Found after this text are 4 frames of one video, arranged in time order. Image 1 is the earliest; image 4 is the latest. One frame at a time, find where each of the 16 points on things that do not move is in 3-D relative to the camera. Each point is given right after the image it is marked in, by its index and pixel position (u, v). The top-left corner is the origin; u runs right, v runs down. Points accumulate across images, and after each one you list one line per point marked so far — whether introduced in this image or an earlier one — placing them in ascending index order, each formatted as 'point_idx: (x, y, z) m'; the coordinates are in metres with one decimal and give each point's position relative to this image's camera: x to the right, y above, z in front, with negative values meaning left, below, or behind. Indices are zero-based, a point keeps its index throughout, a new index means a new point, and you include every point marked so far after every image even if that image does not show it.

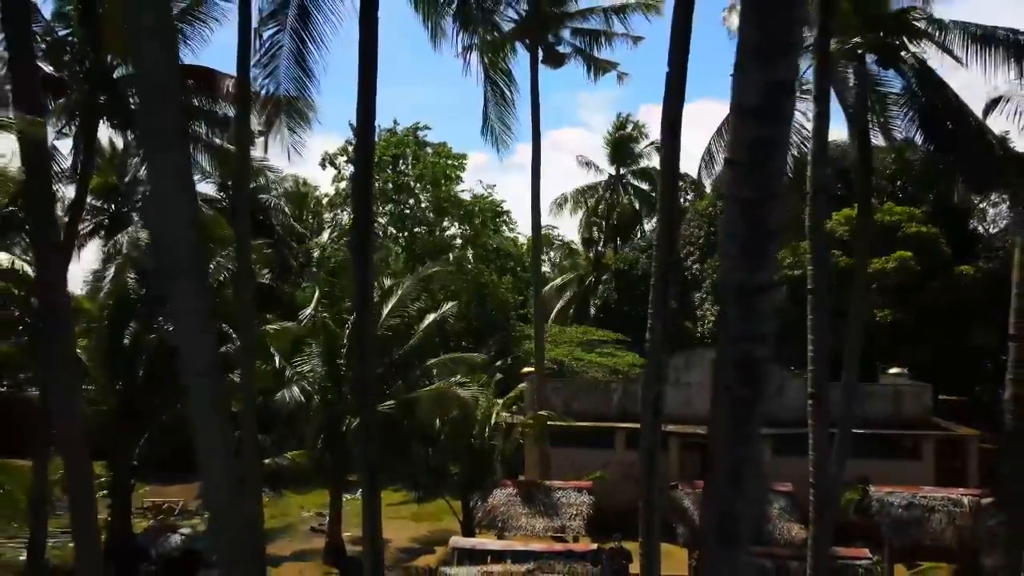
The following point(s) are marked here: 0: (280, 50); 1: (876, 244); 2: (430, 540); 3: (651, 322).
0: (-1.8, +1.8, +8.7) m
1: (+6.1, +0.7, +19.0) m
2: (-1.1, -3.3, +14.6) m
3: (+1.0, -0.3, +8.5) m
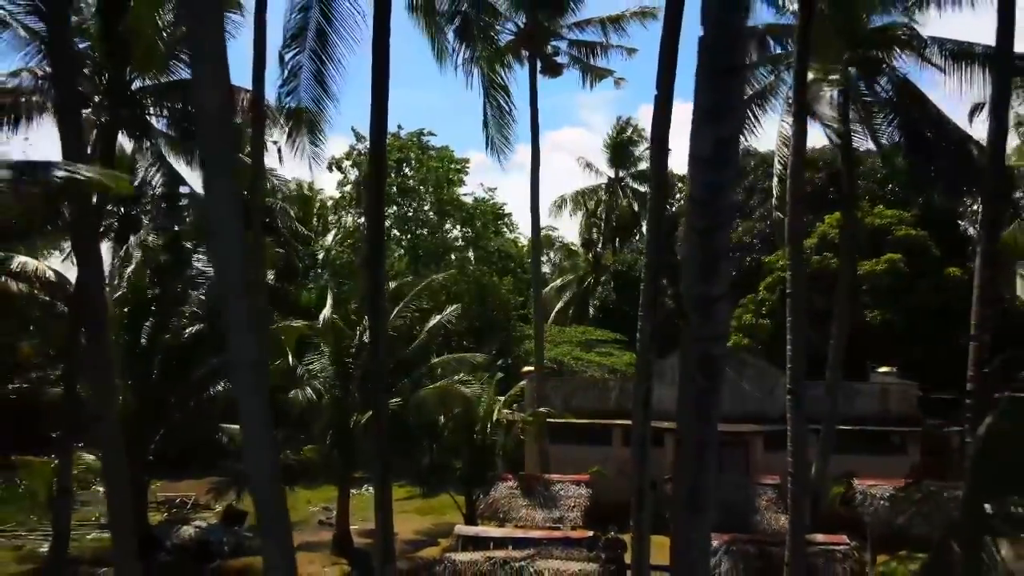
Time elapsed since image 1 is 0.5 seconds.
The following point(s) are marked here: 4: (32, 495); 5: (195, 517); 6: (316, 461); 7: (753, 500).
0: (-1.7, +1.8, +9.3) m
1: (+6.1, +0.7, +19.6) m
2: (-1.0, -3.3, +15.2) m
3: (+1.0, -0.3, +9.1) m
4: (-5.8, -2.5, +13.8) m
5: (-4.3, -3.1, +15.4) m
6: (-2.5, -2.2, +14.4) m
7: (+2.5, -2.2, +11.6) m
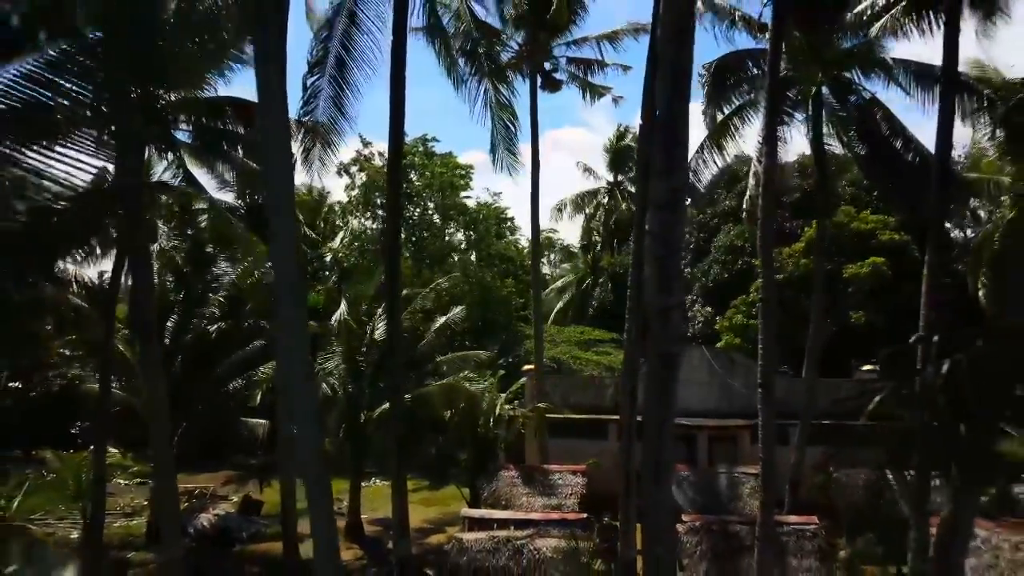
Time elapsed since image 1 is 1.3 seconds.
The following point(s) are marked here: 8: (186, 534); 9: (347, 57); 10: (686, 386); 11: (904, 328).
0: (-1.7, +1.7, +10.2) m
1: (+6.1, +0.7, +20.5) m
2: (-1.0, -3.3, +16.1) m
3: (+1.1, -0.3, +10.0) m
4: (-5.8, -2.5, +14.7) m
5: (-4.3, -3.1, +16.3) m
6: (-2.5, -2.2, +15.3) m
7: (+2.5, -2.2, +12.6) m
8: (-4.1, -3.1, +14.2) m
9: (-1.5, +2.1, +10.1) m
10: (+2.8, -1.6, +18.4) m
11: (+6.9, -0.7, +20.0) m
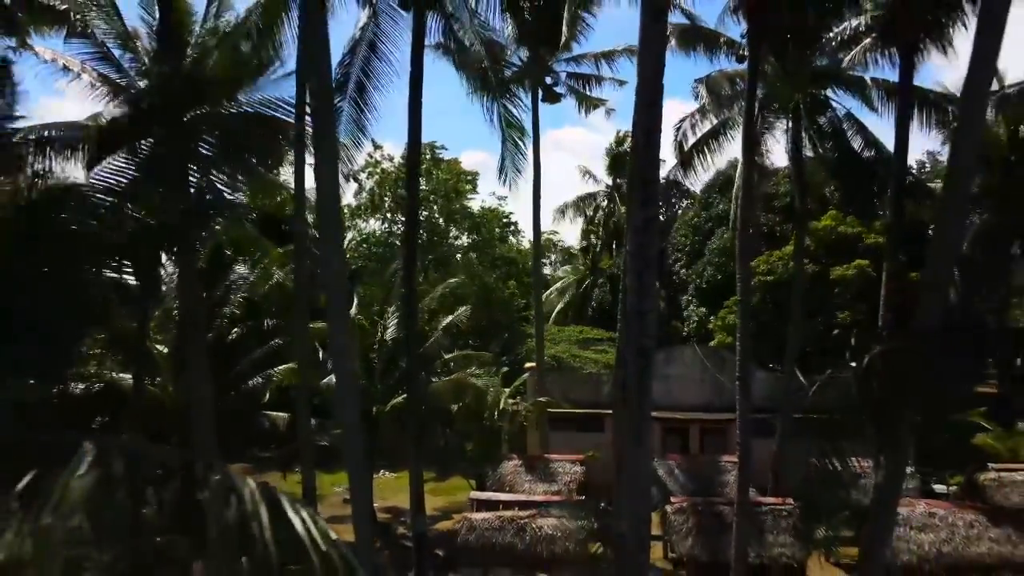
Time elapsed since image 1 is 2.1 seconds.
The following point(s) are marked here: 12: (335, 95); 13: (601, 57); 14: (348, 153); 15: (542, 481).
0: (-1.7, +1.7, +11.2) m
1: (+6.2, +0.7, +21.5) m
2: (-1.0, -3.3, +17.1) m
3: (+1.1, -0.4, +11.0) m
4: (-5.8, -2.6, +15.7) m
5: (-4.2, -3.2, +17.3) m
6: (-2.4, -2.3, +16.3) m
7: (+2.5, -2.2, +13.6) m
8: (-4.0, -3.1, +15.2) m
9: (-1.4, +2.0, +11.1) m
10: (+2.9, -1.6, +19.4) m
11: (+6.9, -0.7, +21.0) m
12: (-1.7, +1.9, +11.2) m
13: (+1.4, +3.6, +17.5) m
14: (-1.6, +1.4, +11.3) m
15: (+0.4, -2.4, +14.0) m
